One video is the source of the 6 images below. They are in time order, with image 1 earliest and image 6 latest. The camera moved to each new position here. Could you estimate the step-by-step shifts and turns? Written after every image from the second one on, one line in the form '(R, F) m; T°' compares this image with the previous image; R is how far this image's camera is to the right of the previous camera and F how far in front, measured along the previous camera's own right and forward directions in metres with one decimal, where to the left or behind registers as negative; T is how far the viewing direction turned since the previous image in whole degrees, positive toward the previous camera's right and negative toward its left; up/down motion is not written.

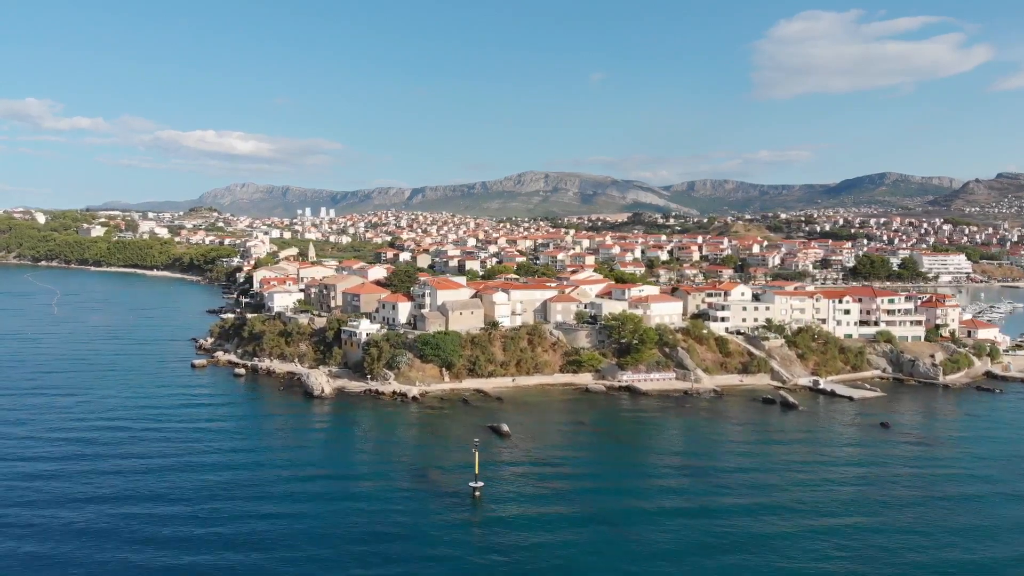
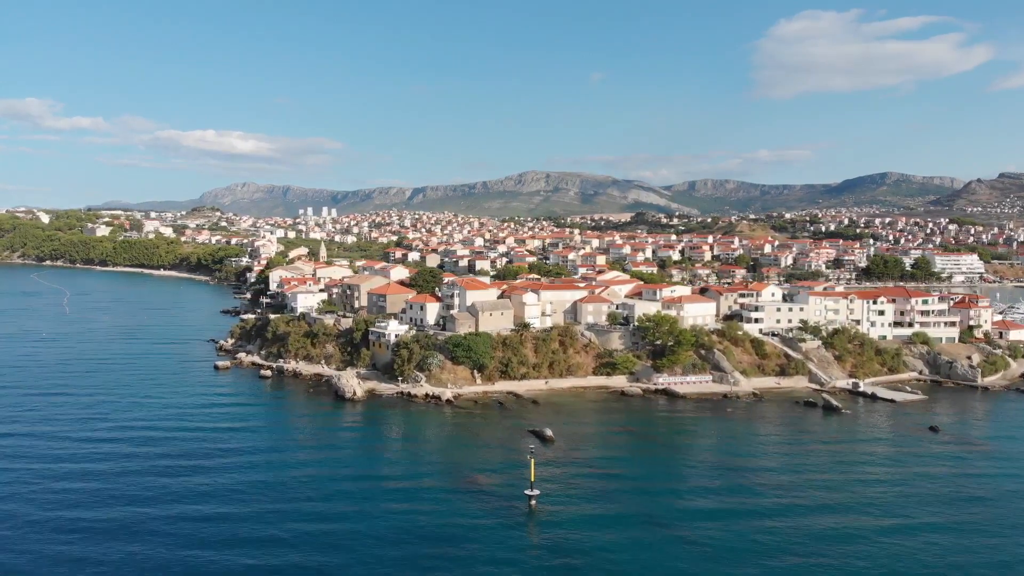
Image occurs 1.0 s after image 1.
(-1.2, +0.6) m; 0°
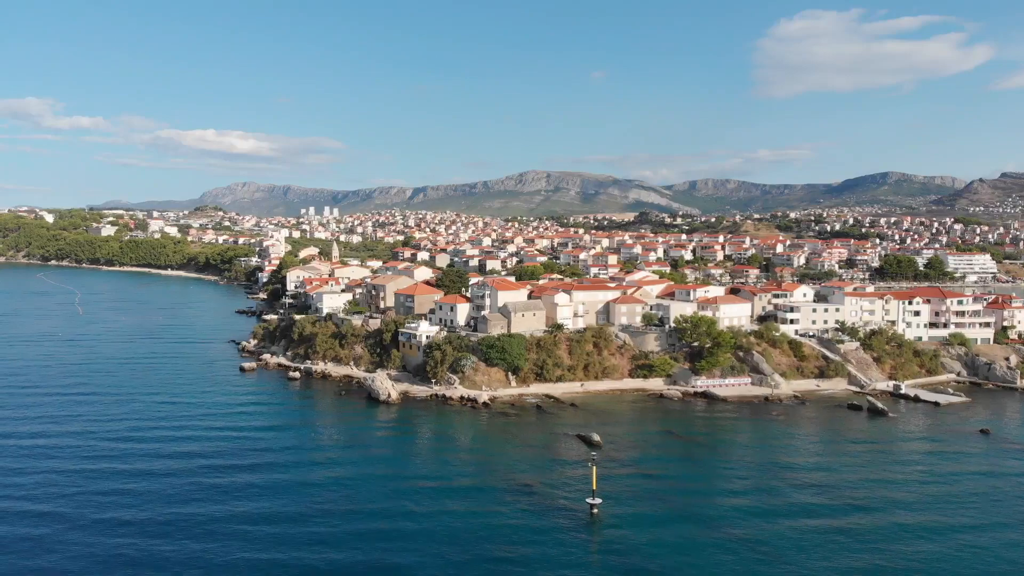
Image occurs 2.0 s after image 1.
(-1.2, +0.5) m; 0°
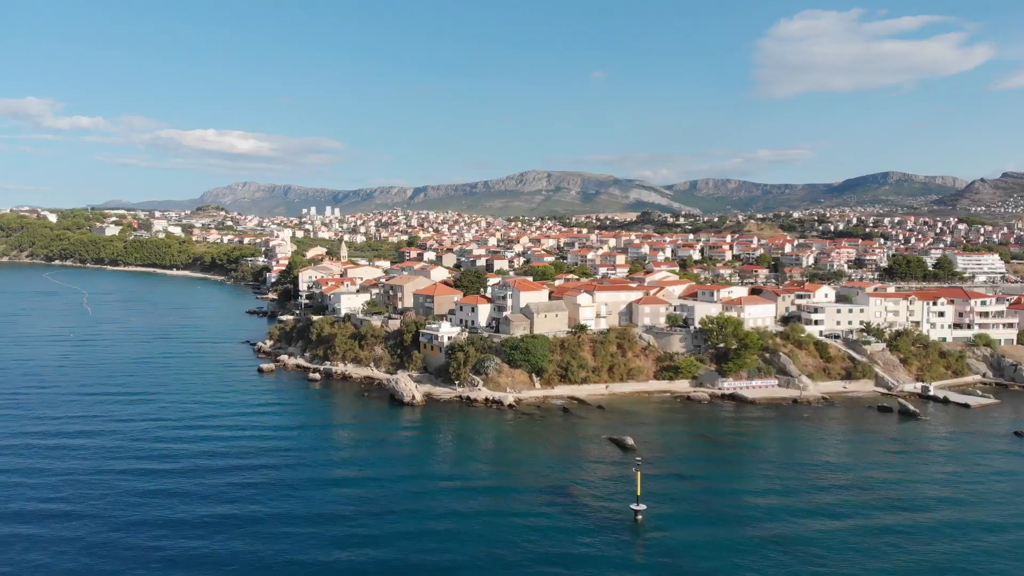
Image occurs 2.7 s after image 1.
(-0.8, +0.3) m; 0°
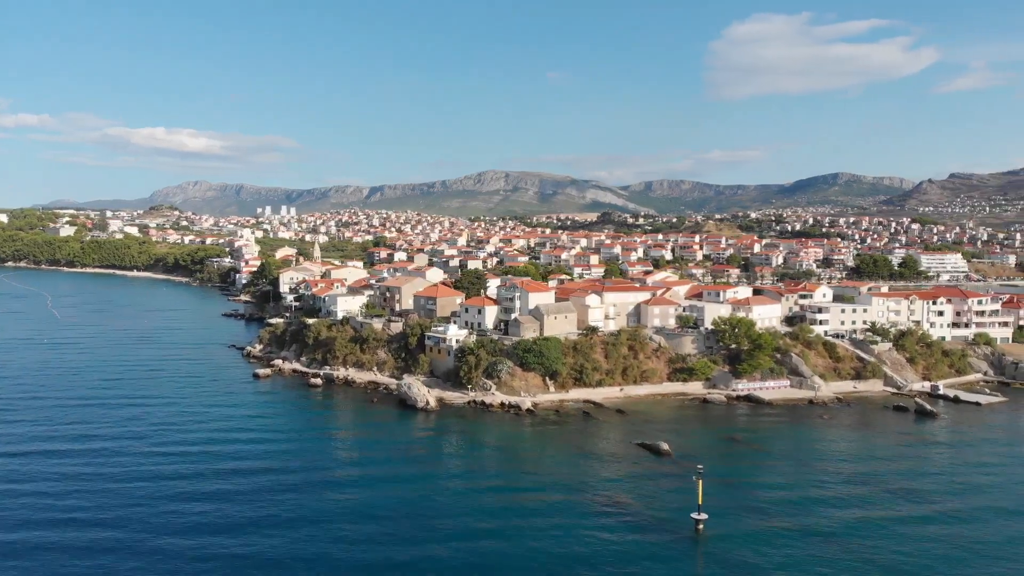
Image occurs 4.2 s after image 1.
(-1.8, +0.7) m; +3°
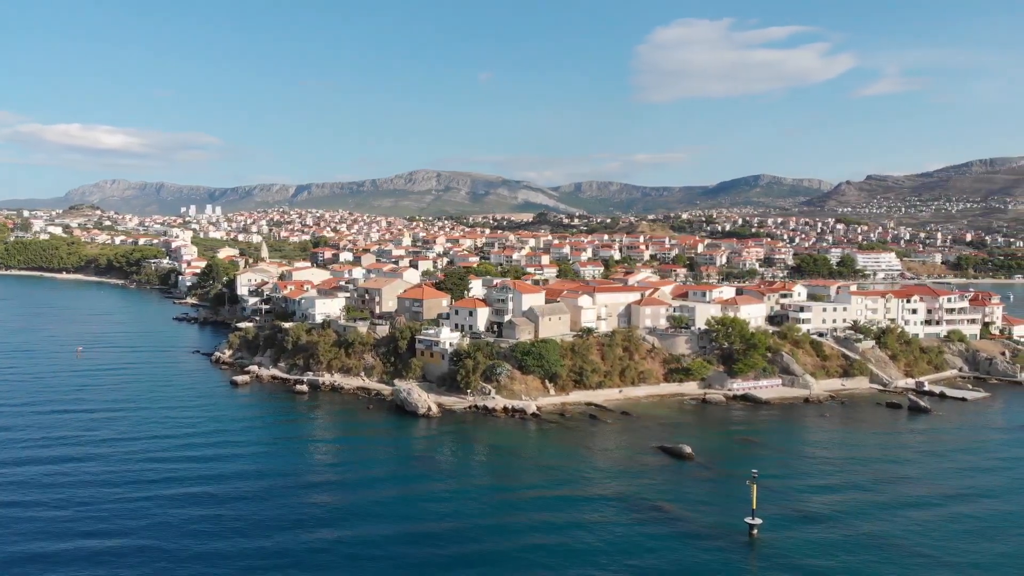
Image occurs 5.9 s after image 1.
(-2.2, +0.7) m; +5°
